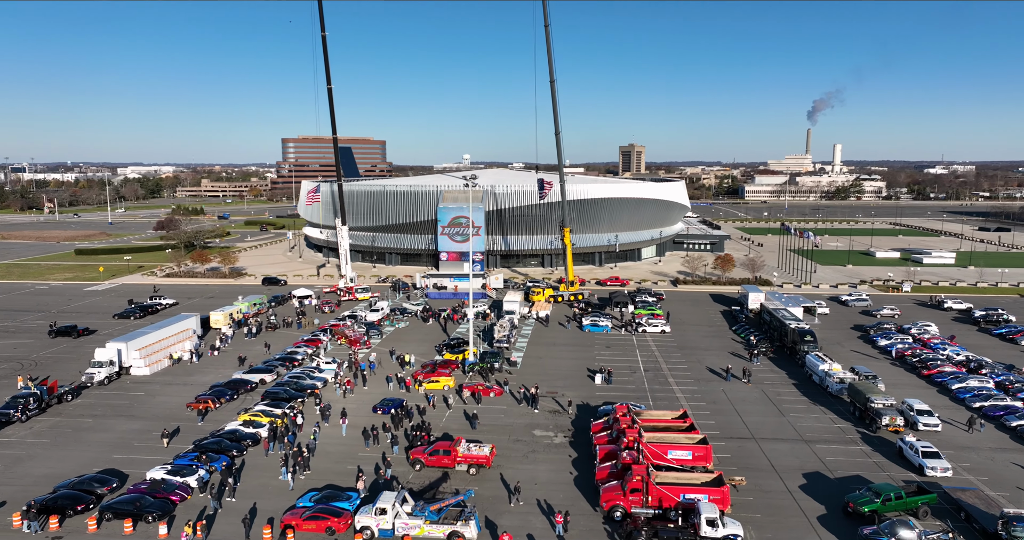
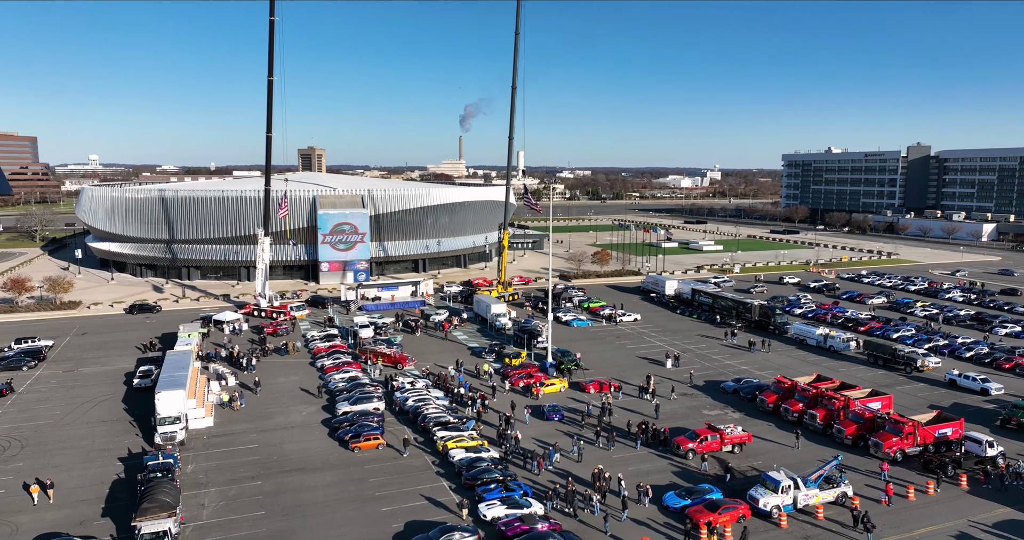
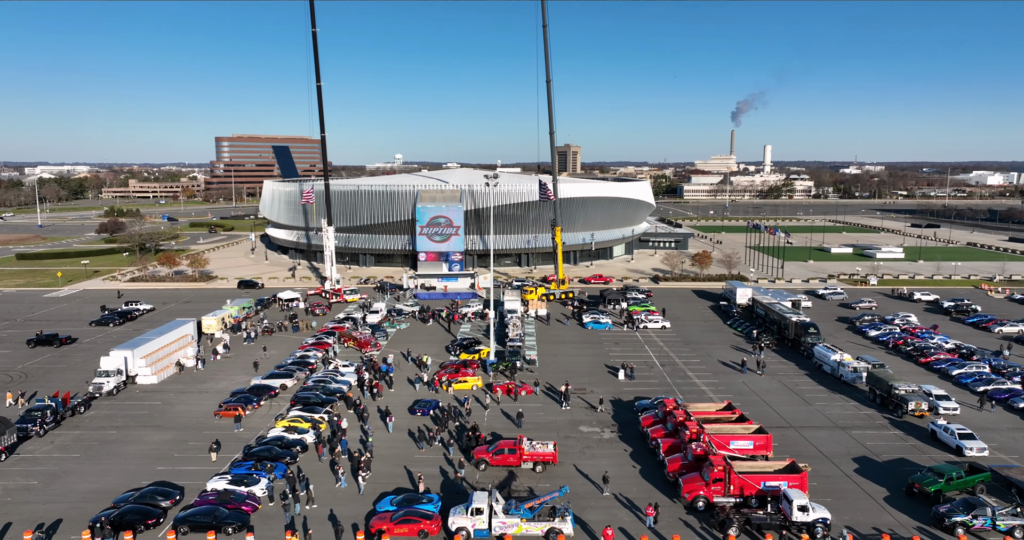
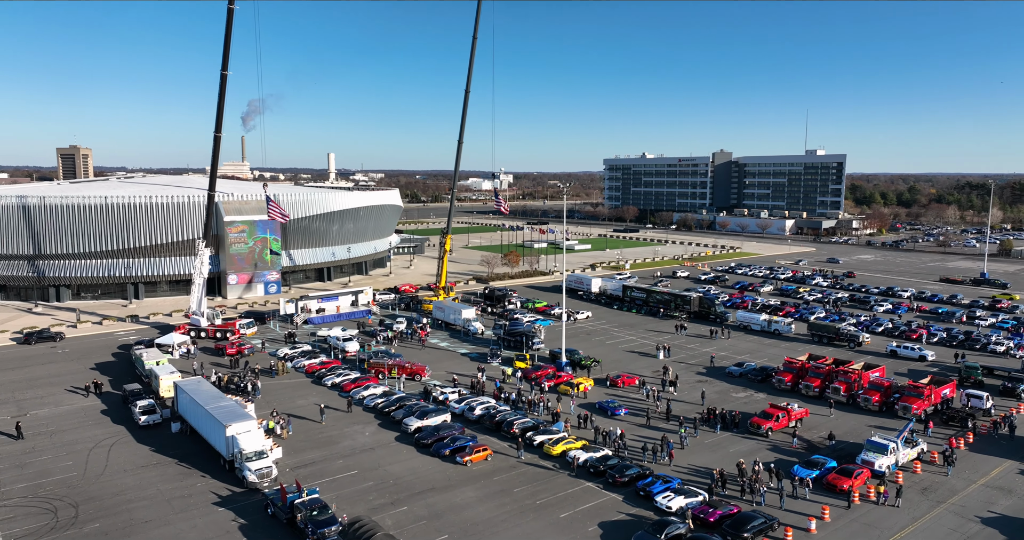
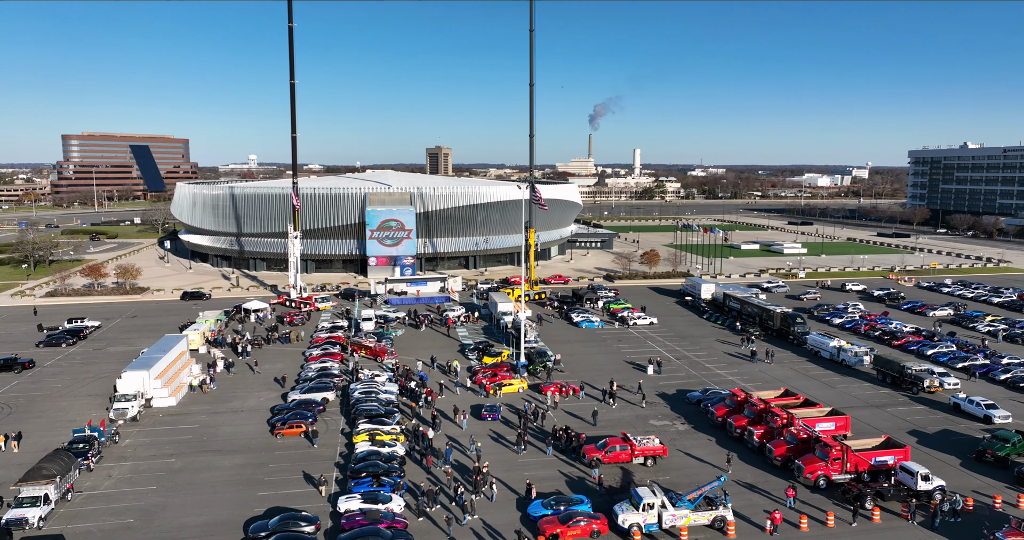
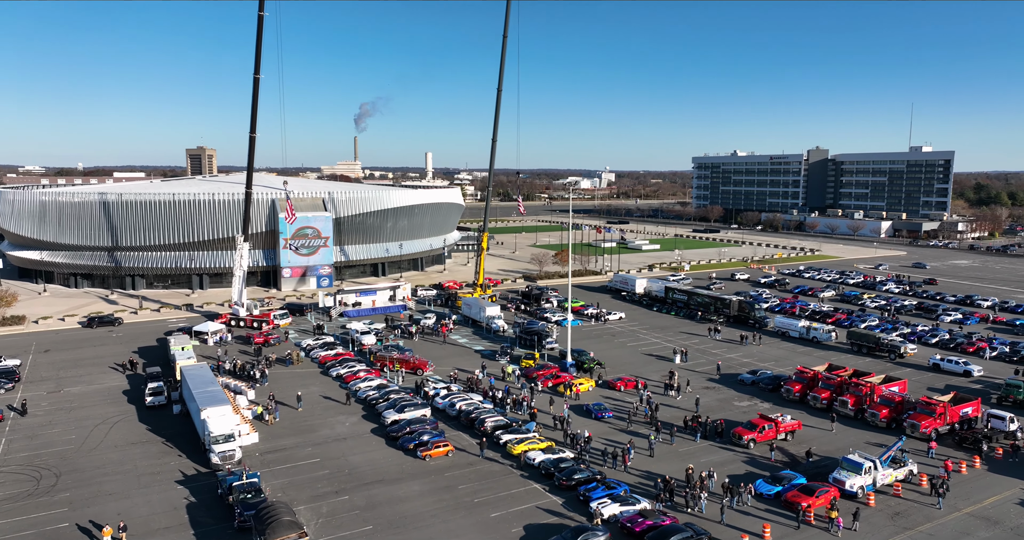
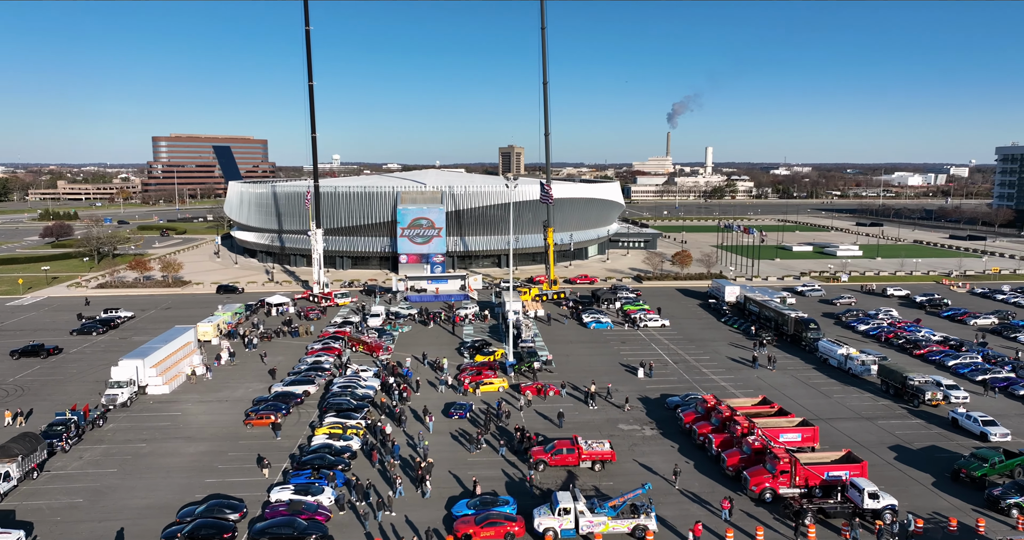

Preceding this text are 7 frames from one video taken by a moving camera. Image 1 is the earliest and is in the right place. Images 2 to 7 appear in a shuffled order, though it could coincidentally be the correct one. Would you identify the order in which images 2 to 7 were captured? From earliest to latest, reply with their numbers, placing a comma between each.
3, 7, 5, 2, 6, 4
